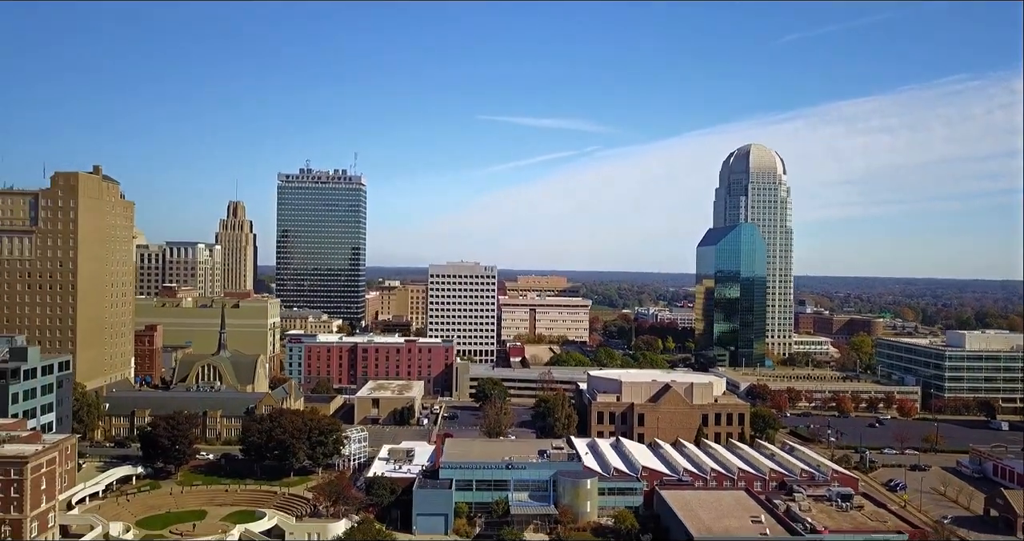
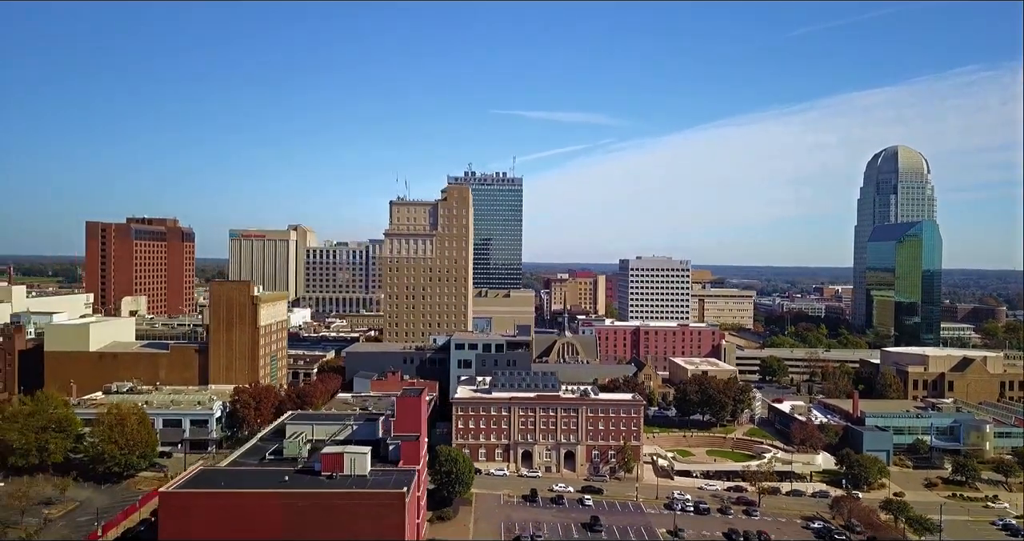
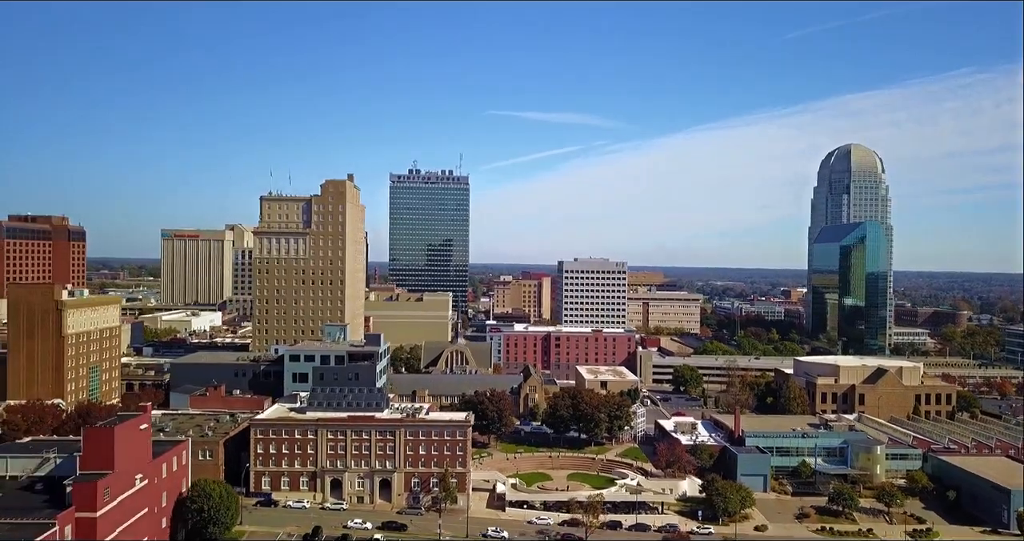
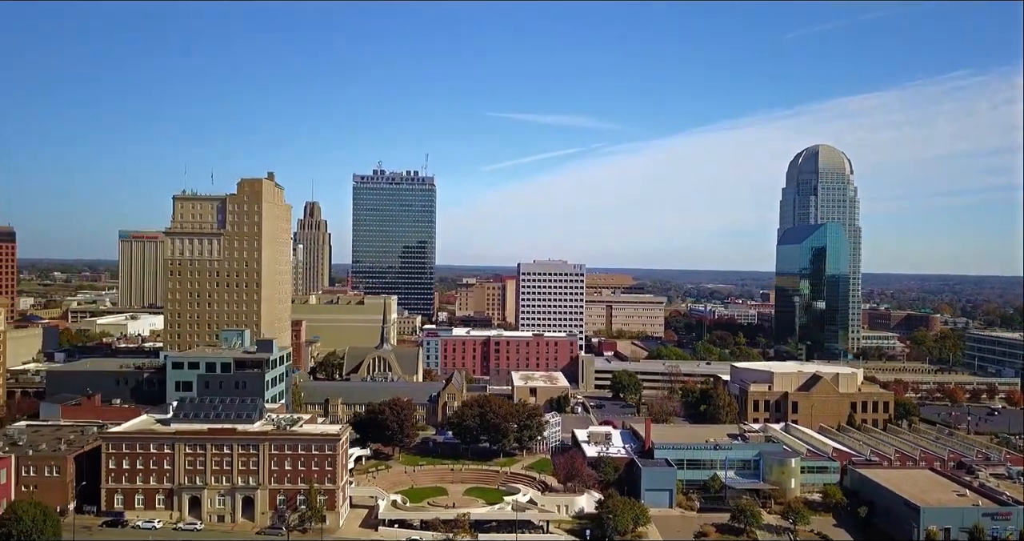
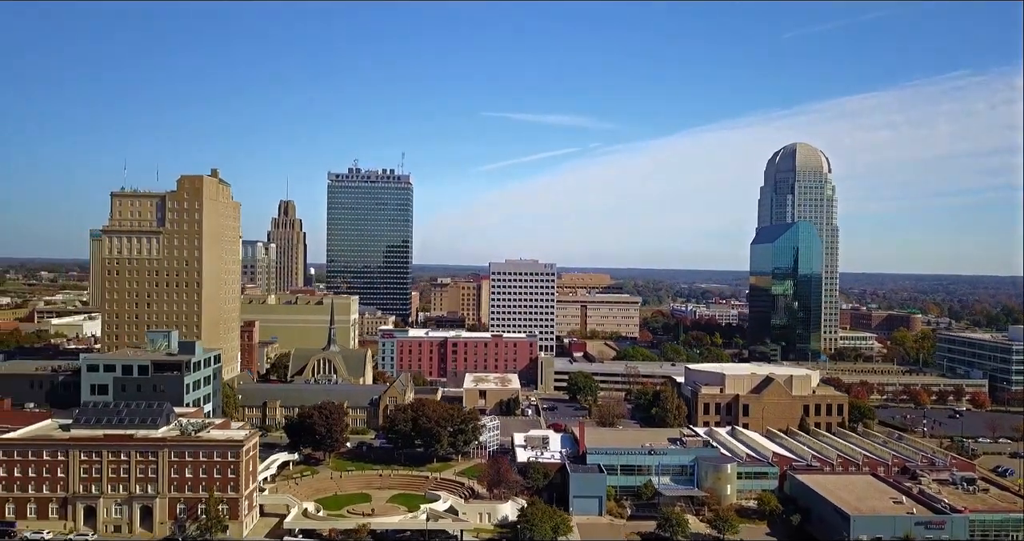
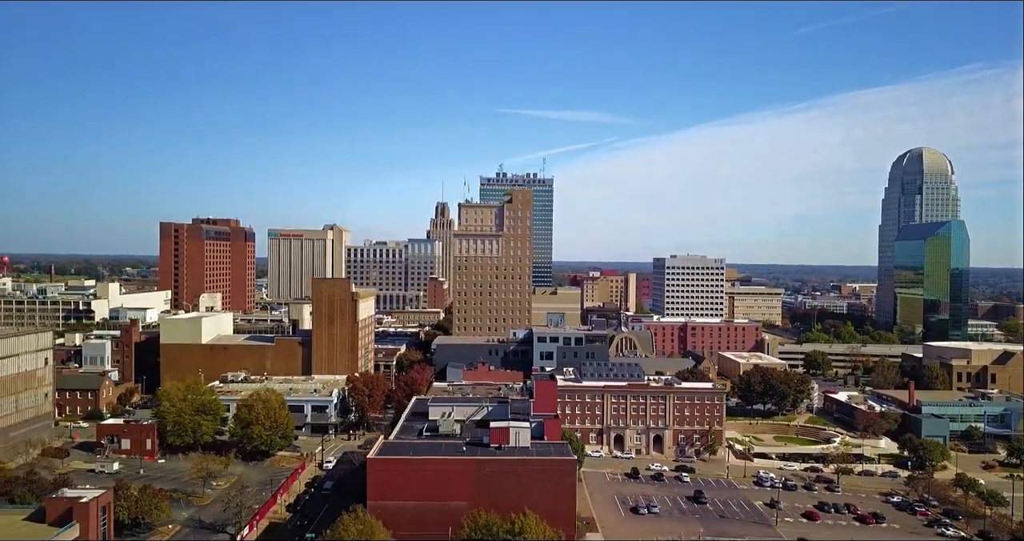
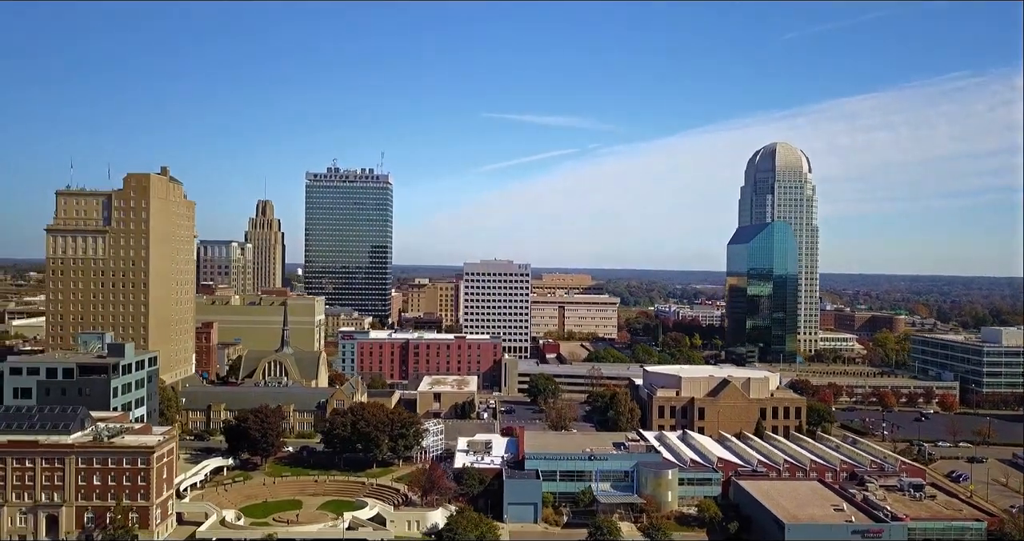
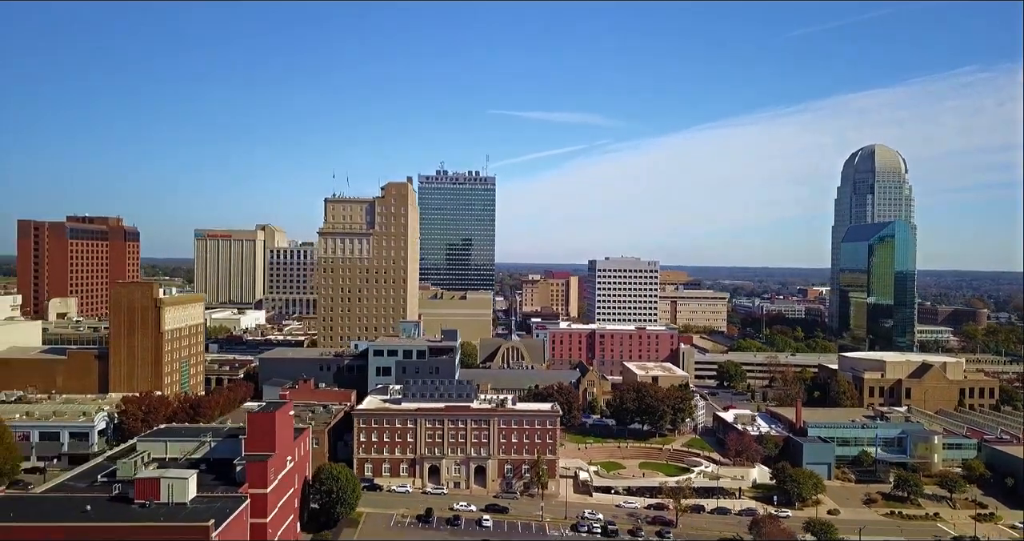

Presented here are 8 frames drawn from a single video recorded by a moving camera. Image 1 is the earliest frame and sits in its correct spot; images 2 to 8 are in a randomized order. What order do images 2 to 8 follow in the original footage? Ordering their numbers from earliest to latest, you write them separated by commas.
7, 5, 4, 3, 8, 2, 6
